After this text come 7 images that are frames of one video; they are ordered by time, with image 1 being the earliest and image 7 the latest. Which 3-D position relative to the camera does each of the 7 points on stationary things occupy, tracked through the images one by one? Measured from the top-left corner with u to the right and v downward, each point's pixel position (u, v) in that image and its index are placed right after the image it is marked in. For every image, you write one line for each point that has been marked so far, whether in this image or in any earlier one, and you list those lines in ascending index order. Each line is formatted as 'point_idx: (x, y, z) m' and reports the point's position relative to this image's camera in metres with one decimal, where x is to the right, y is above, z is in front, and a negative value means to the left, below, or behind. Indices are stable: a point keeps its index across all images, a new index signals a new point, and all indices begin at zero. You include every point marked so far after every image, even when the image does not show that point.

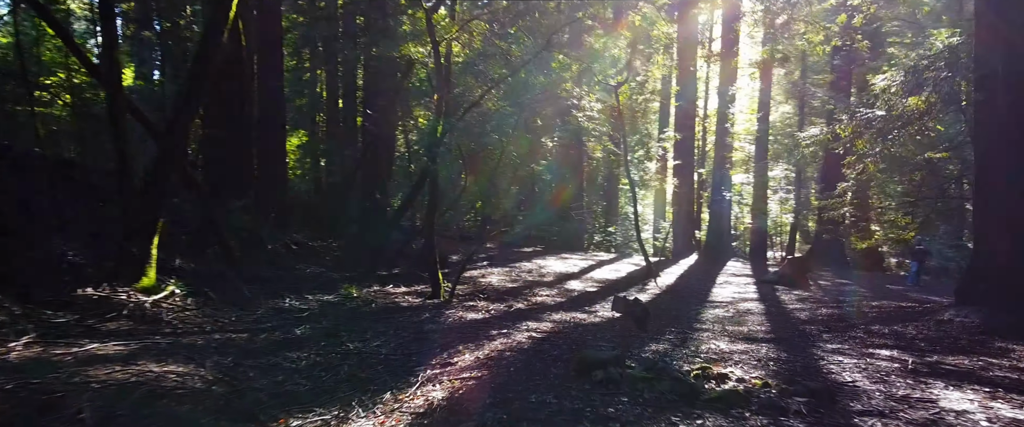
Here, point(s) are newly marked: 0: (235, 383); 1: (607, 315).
0: (-2.0, -1.2, +4.4) m
1: (+1.3, -1.4, +8.3) m
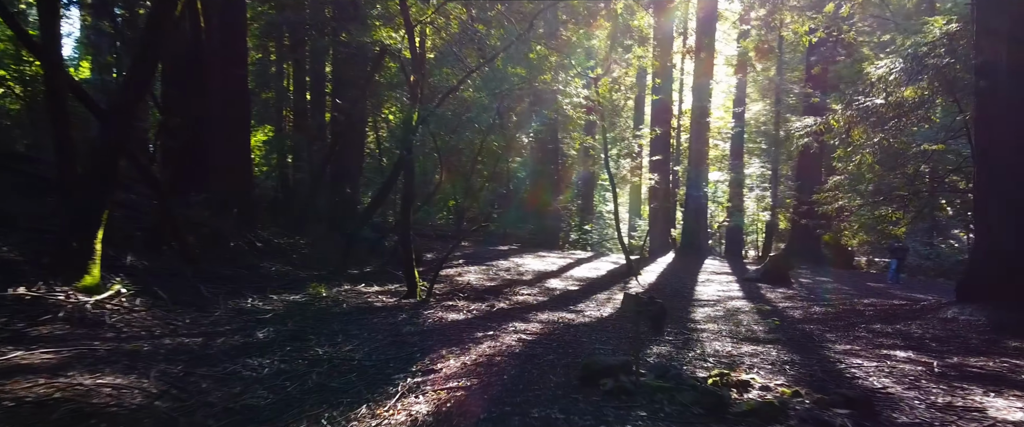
0: (-2.0, -1.1, +3.8) m
1: (+1.1, -1.3, +7.8) m
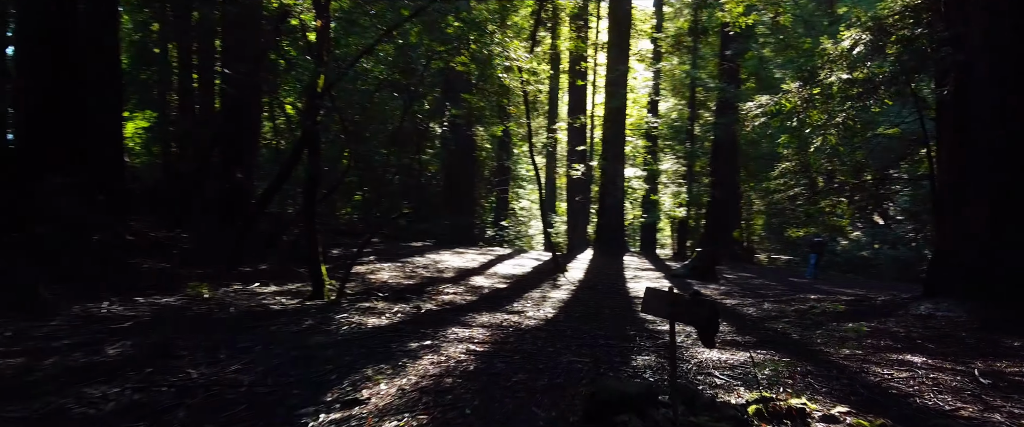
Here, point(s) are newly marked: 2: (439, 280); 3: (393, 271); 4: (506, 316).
0: (-2.1, -1.0, +2.3) m
1: (+0.3, -1.1, +6.8) m
2: (-1.3, -1.2, +10.9) m
3: (-2.3, -1.1, +11.9) m
4: (-0.1, -1.1, +6.5) m
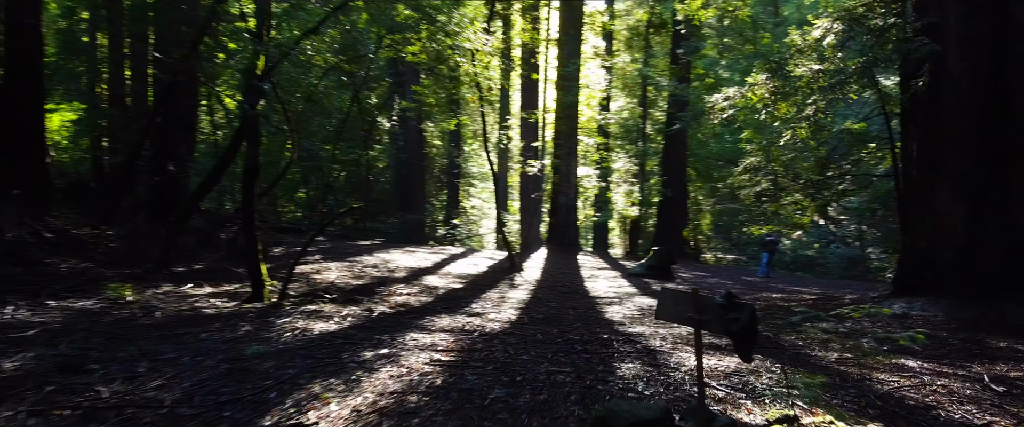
0: (-2.2, -0.9, +1.7) m
1: (-0.1, -1.1, +6.3) m
2: (-2.0, -1.1, +10.3) m
3: (-3.1, -1.0, +11.2) m
4: (-0.4, -1.0, +6.0) m
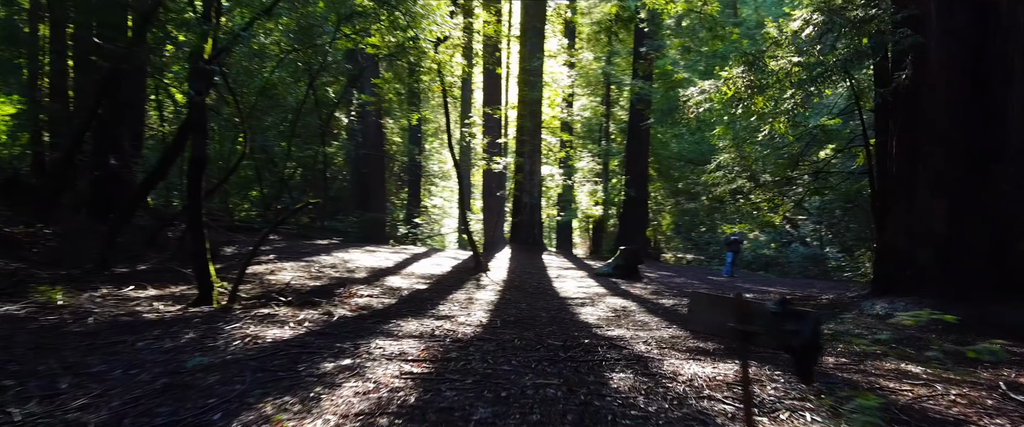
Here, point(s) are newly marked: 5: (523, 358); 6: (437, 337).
0: (-2.1, -0.9, +1.2) m
1: (-0.4, -1.0, +5.9) m
2: (-2.6, -1.1, +9.8) m
3: (-3.7, -1.0, +10.6) m
4: (-0.7, -1.0, +5.6) m
5: (+0.1, -0.9, +3.7) m
6: (-0.6, -0.9, +4.7) m
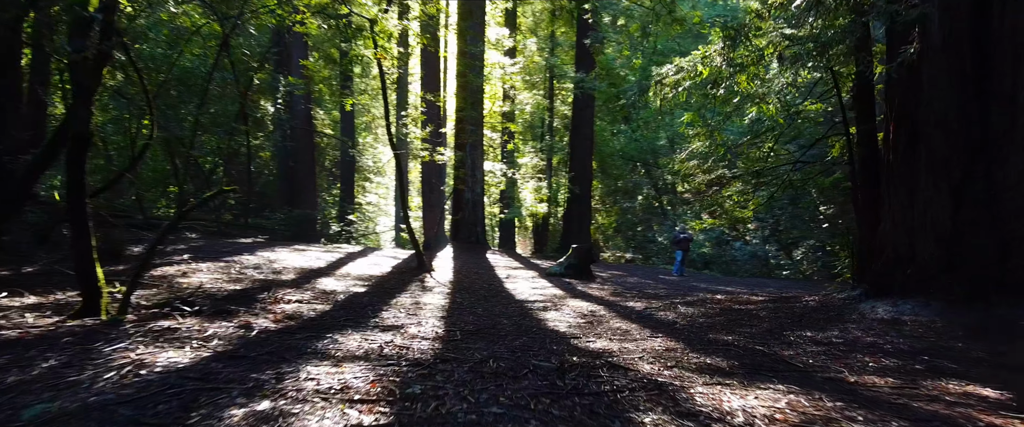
0: (-1.9, -0.8, 0.0) m
1: (-0.7, -1.0, +4.9) m
2: (-3.3, -1.0, +8.5) m
3: (-4.5, -0.9, +9.2) m
4: (-1.0, -0.9, +4.6) m
5: (0.0, -0.8, +2.8) m
6: (-0.7, -0.8, +3.6) m
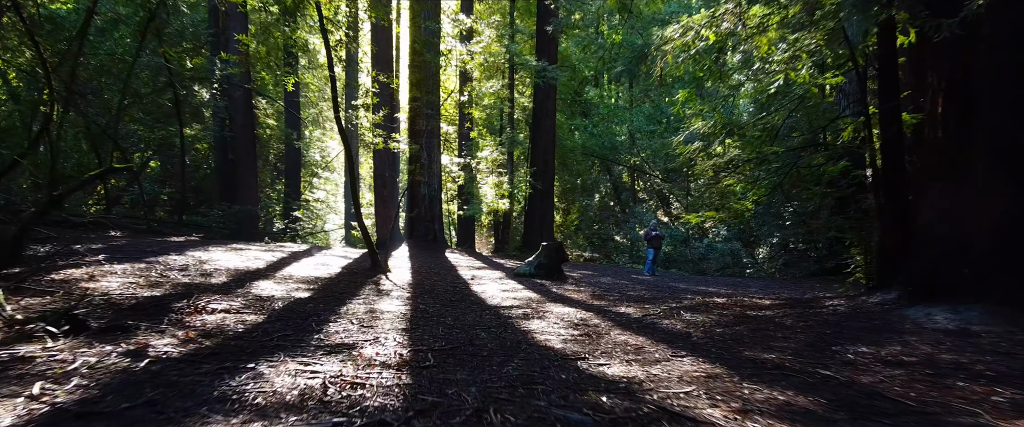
0: (-1.6, -0.7, -1.3) m
1: (-0.7, -0.9, +3.7) m
2: (-3.6, -0.9, +7.1) m
3: (-4.9, -0.8, +7.7) m
4: (-1.0, -0.8, +3.3) m
5: (+0.1, -0.7, +1.6) m
6: (-0.7, -0.8, +2.4) m
